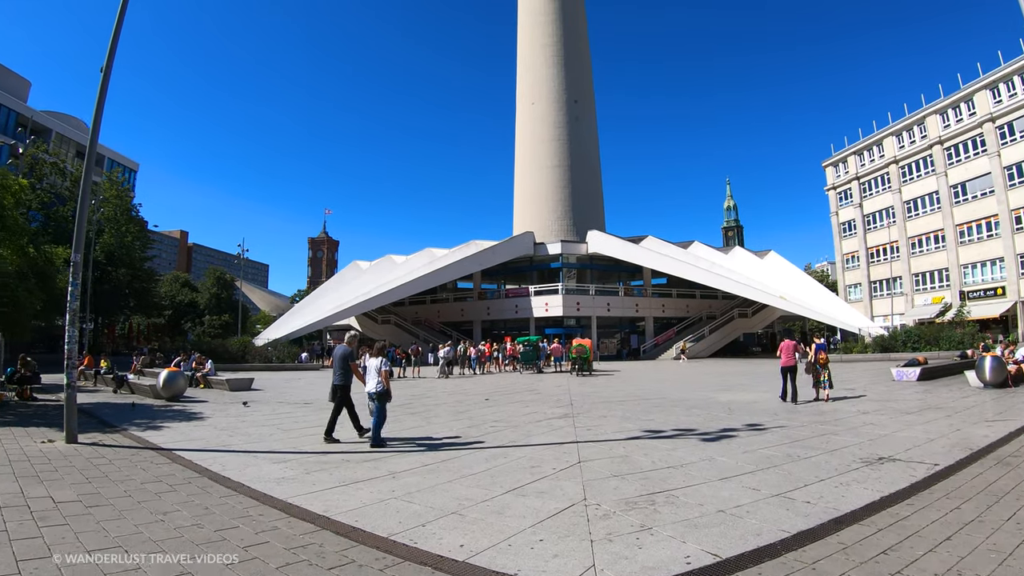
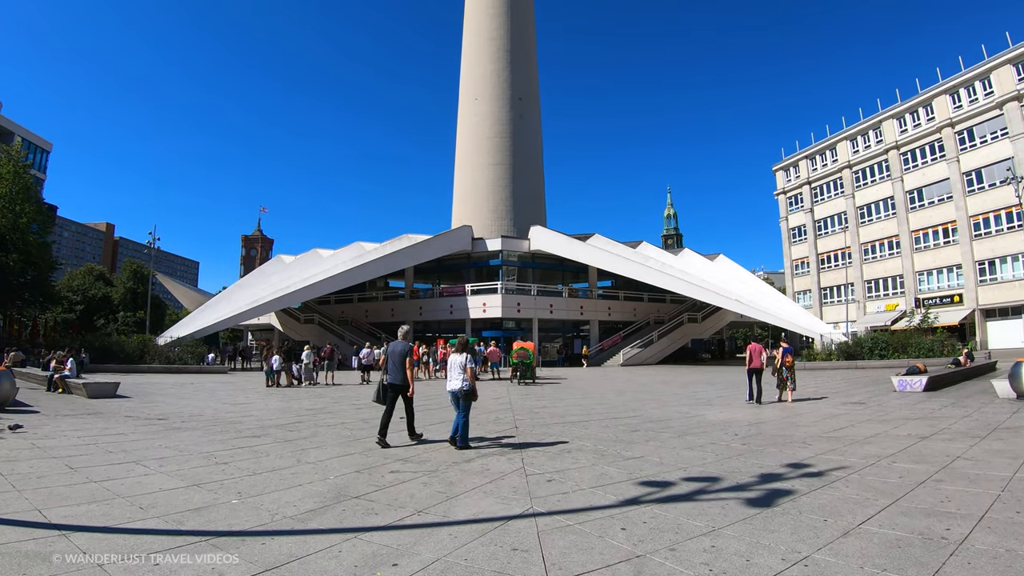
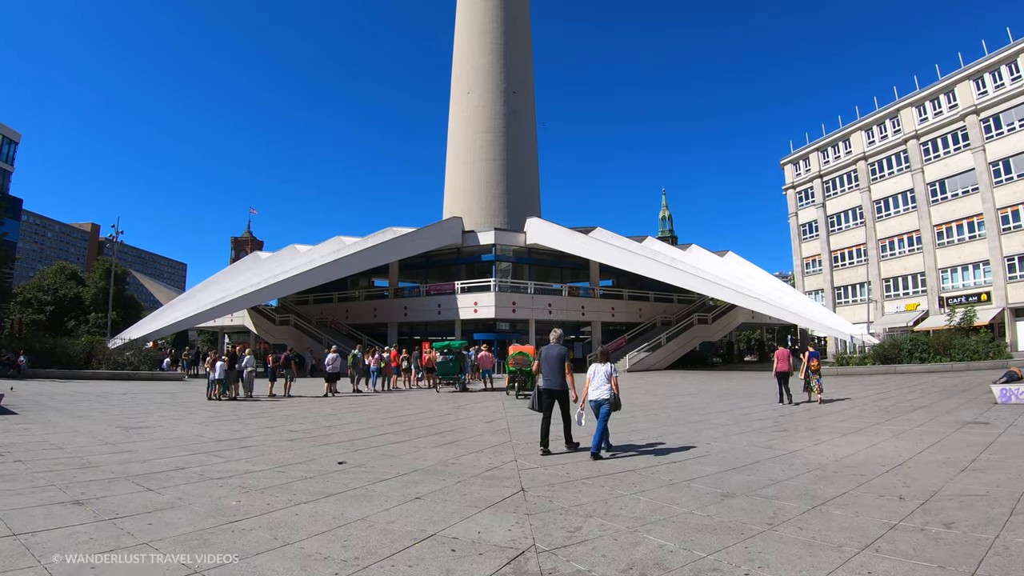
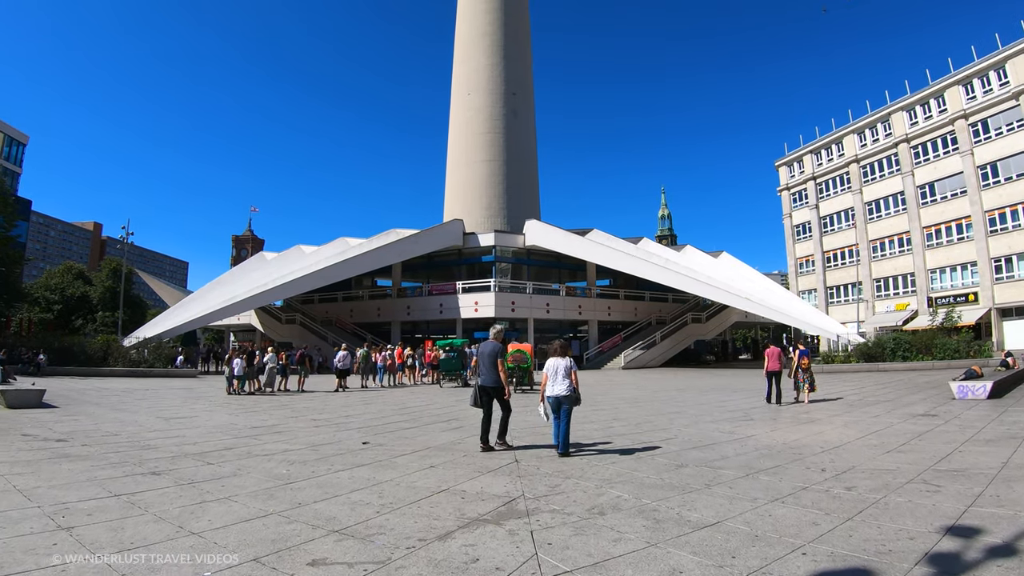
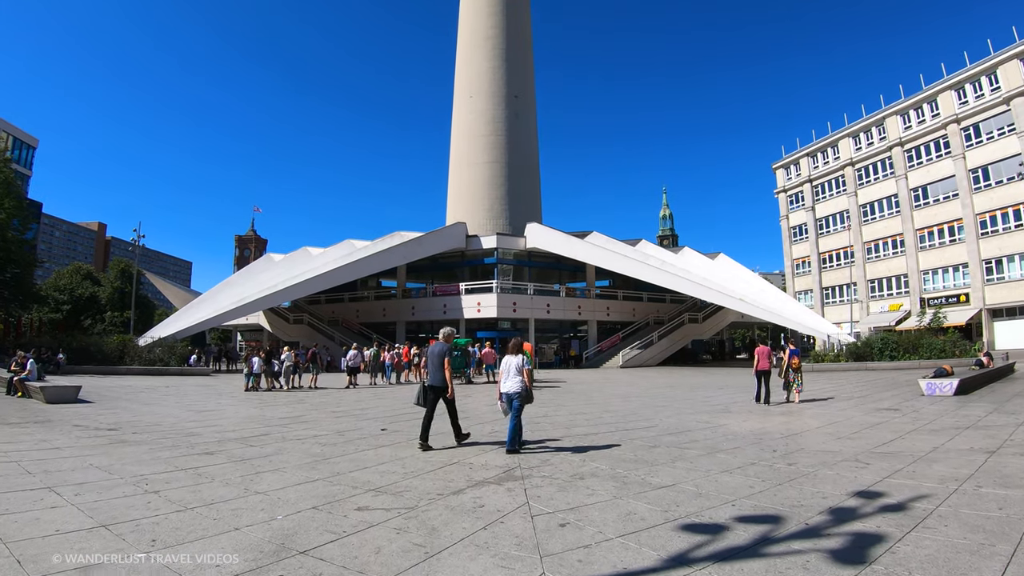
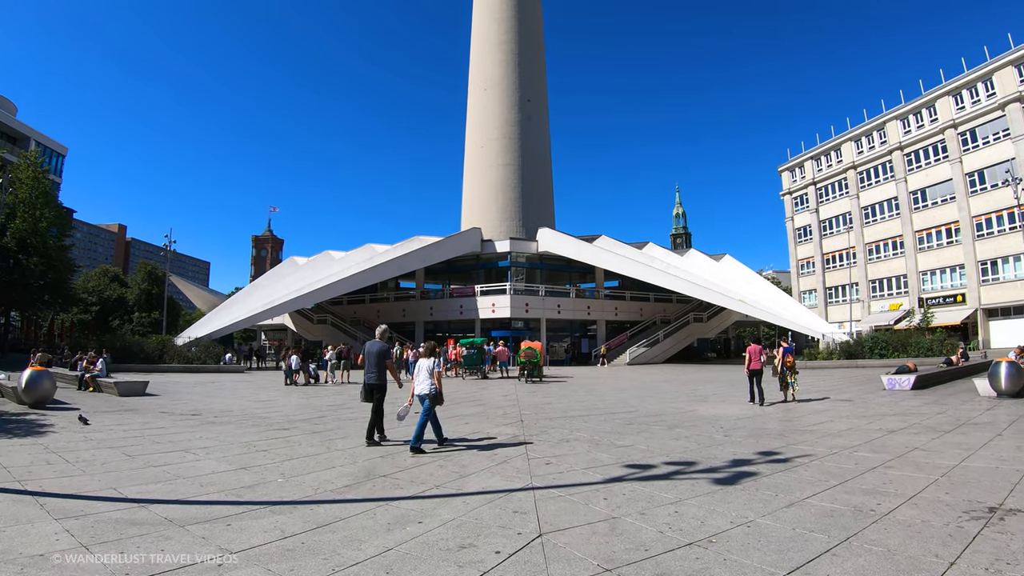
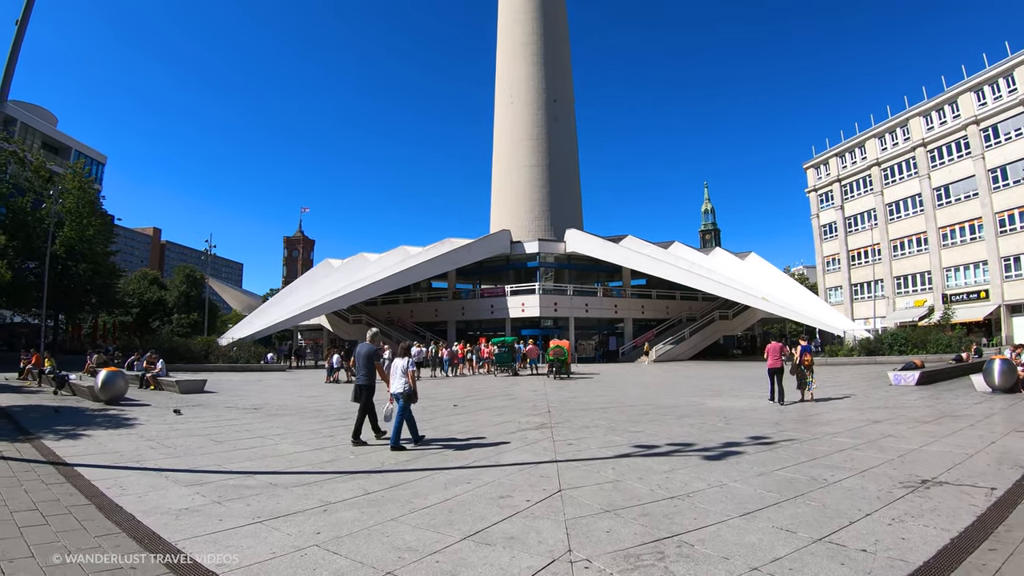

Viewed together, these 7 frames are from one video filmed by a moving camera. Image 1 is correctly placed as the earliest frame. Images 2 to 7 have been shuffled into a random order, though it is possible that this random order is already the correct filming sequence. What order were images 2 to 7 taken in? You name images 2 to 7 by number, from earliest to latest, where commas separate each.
7, 6, 2, 5, 4, 3
